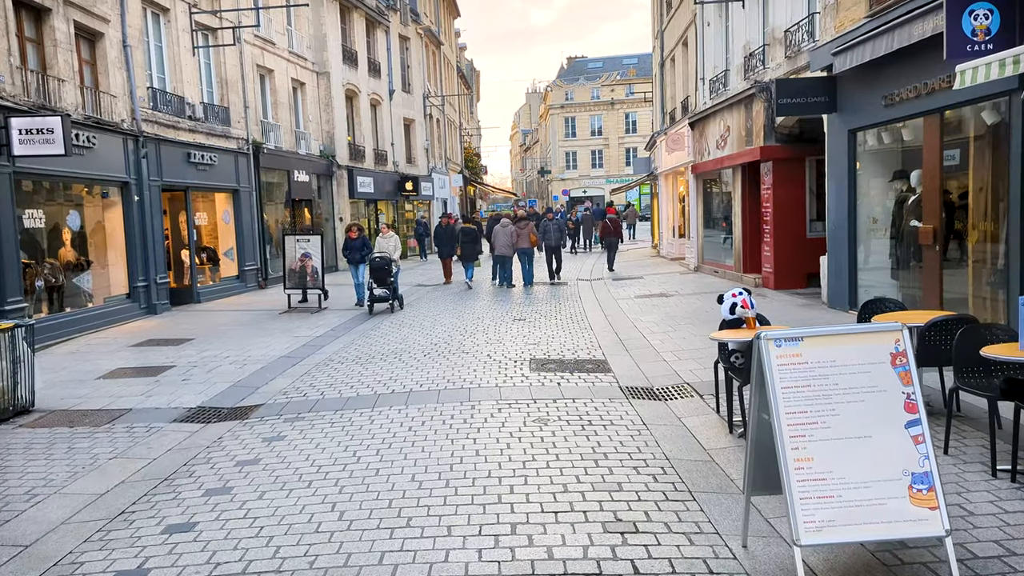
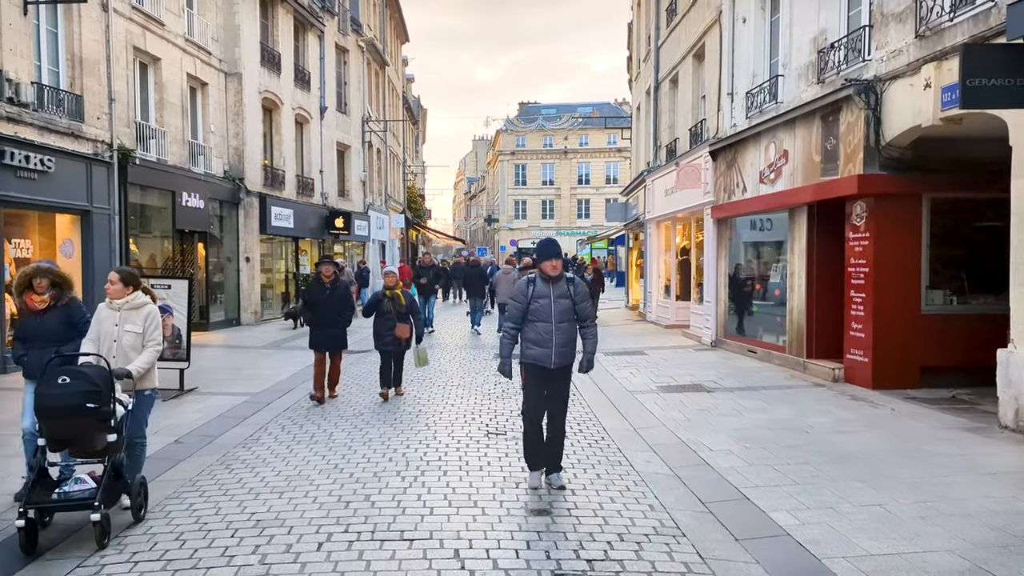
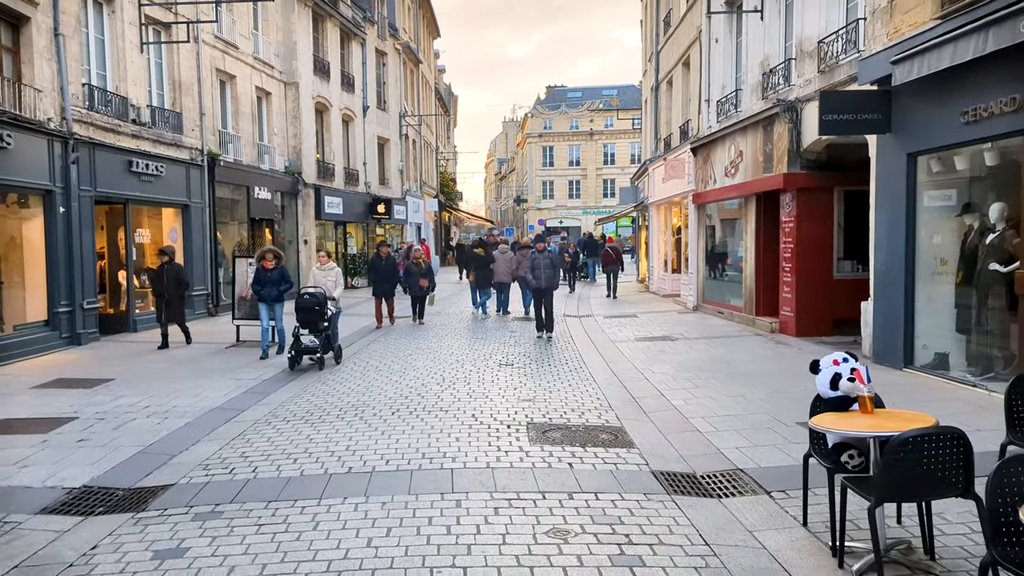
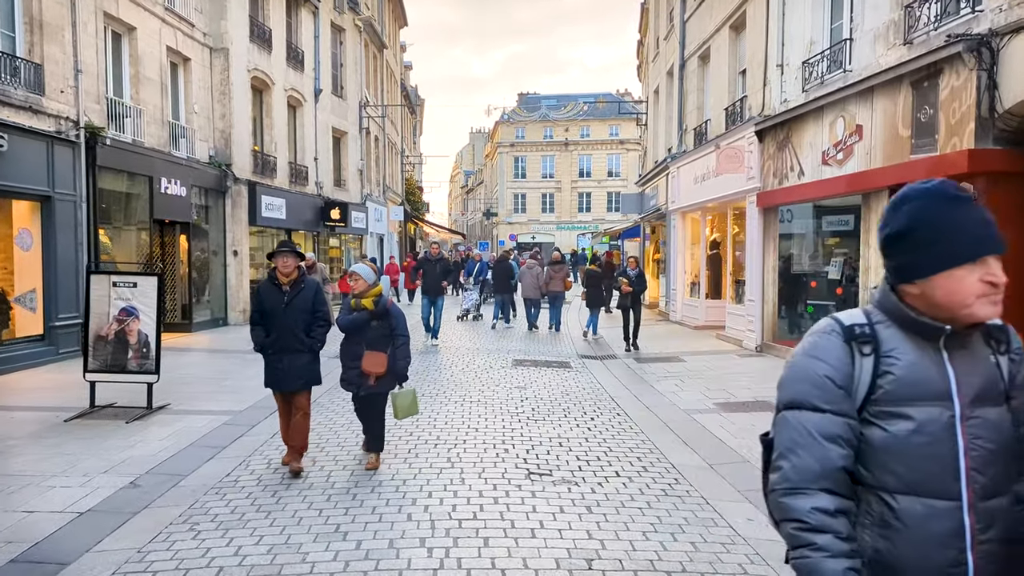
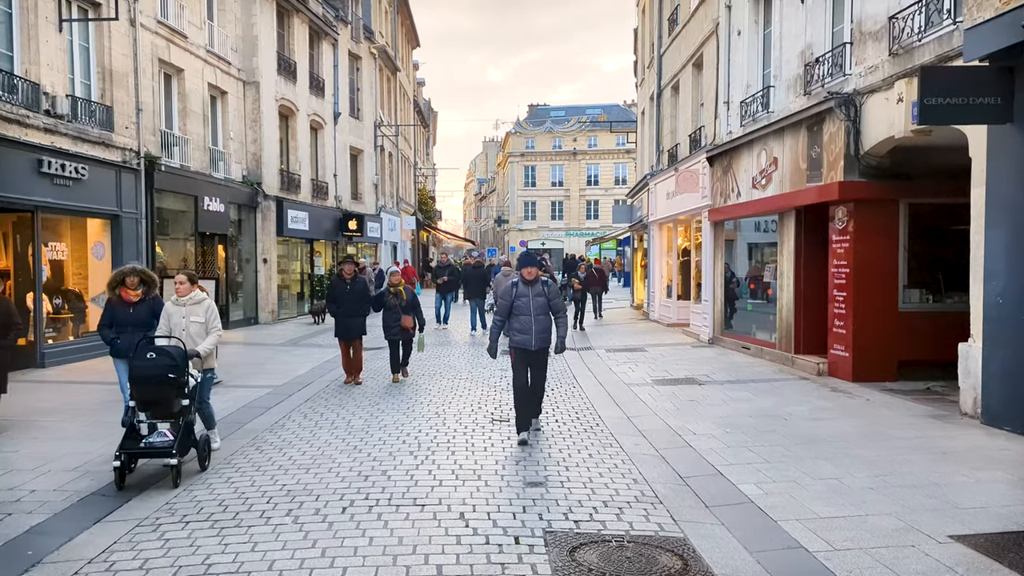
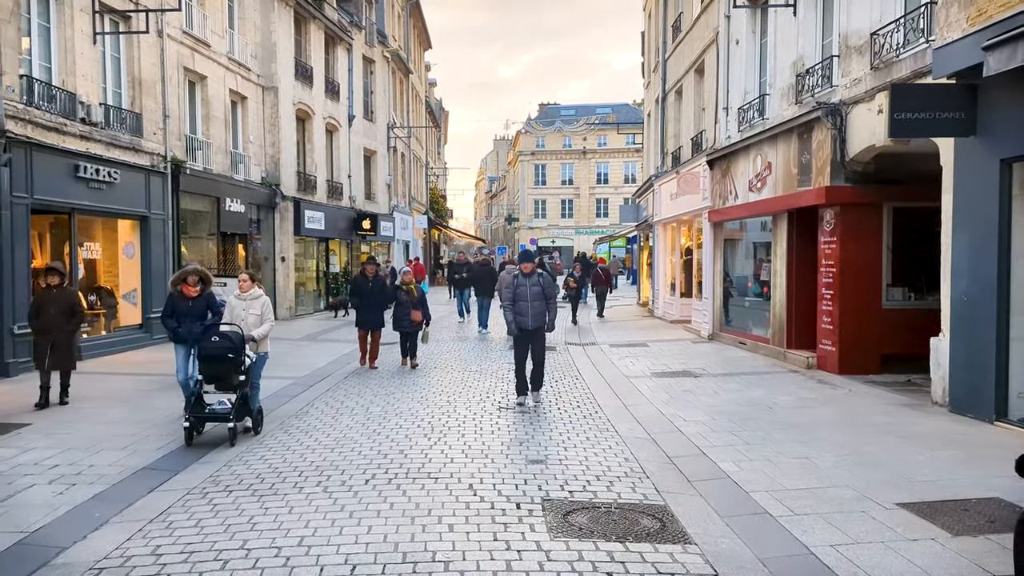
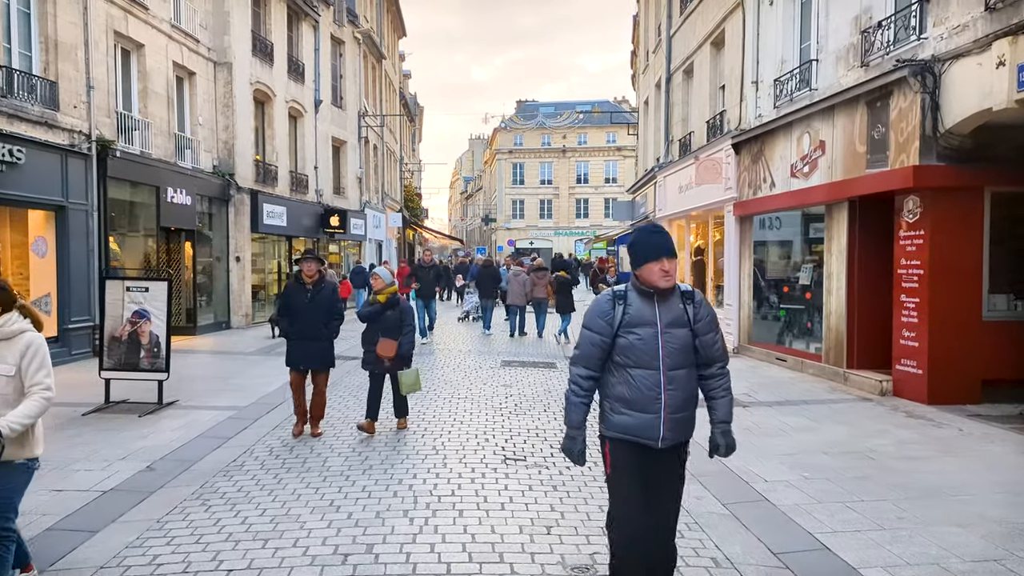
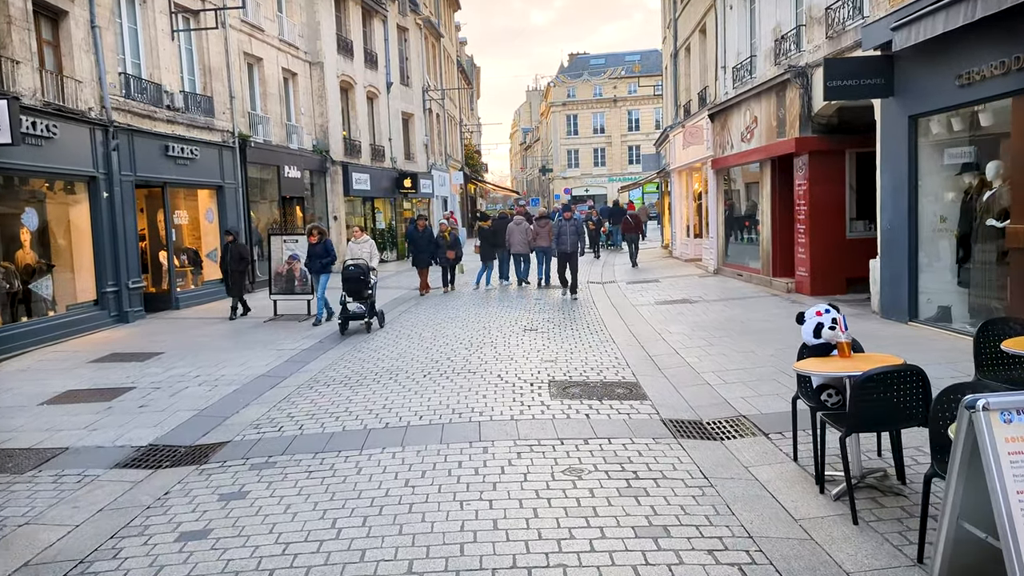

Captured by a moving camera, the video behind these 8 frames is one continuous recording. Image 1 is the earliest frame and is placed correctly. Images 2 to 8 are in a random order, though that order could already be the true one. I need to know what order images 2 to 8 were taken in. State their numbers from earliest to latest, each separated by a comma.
8, 3, 6, 5, 2, 7, 4
